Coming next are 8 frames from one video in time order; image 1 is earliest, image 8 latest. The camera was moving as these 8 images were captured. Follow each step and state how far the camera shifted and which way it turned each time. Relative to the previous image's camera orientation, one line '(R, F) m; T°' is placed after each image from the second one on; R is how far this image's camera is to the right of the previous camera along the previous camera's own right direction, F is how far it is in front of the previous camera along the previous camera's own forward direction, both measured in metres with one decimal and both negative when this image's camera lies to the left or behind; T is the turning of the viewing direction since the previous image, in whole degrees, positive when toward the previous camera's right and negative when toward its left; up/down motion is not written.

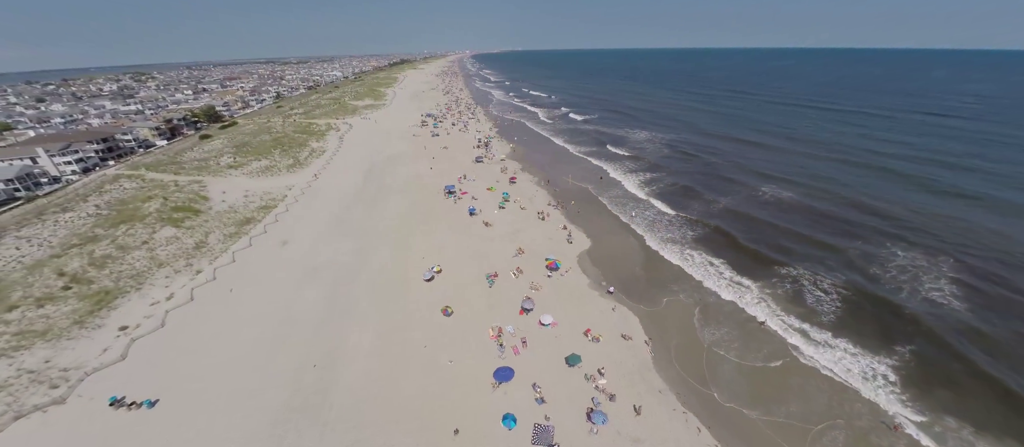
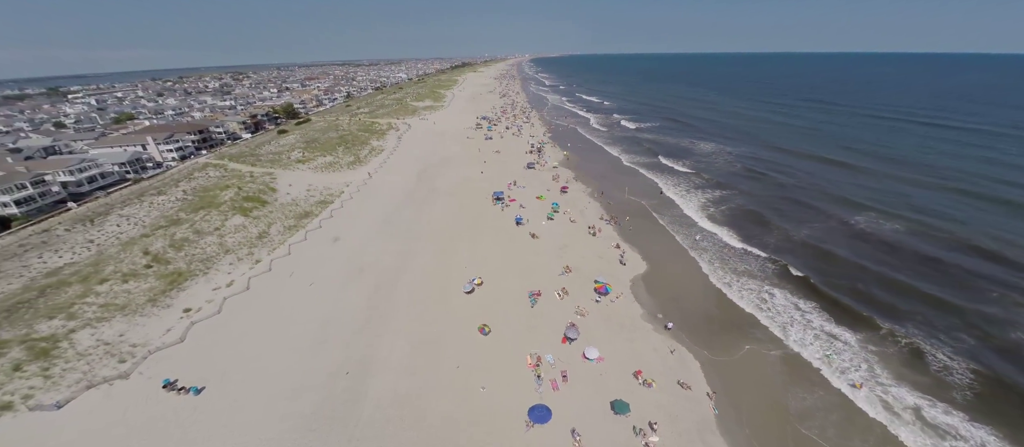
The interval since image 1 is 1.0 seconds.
(-0.3, +1.7) m; -8°
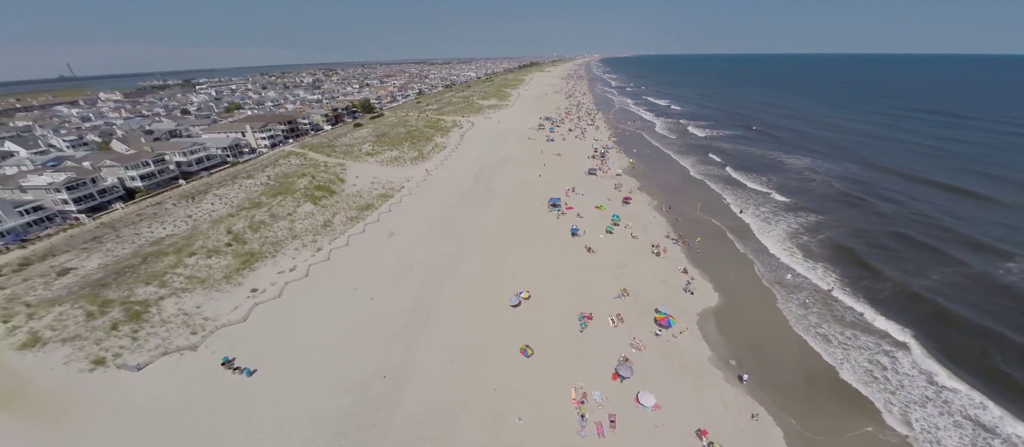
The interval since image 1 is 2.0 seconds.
(-0.2, +1.7) m; -9°
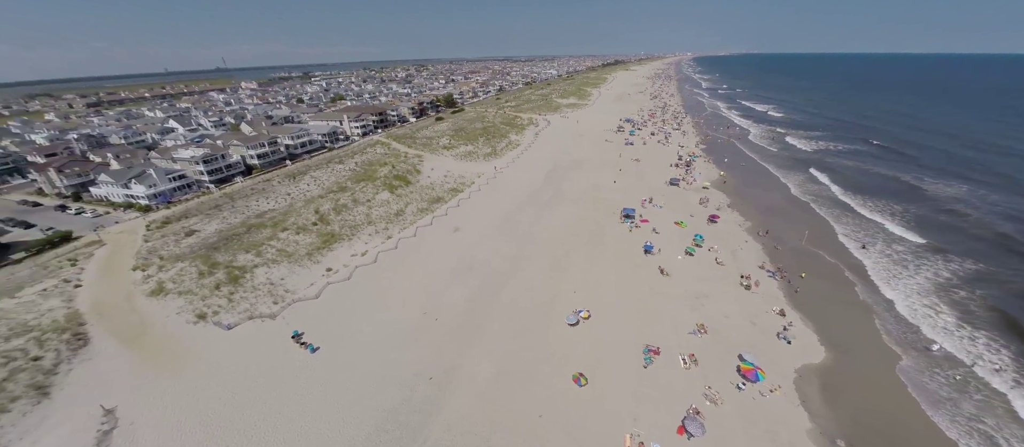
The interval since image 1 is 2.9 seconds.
(-0.2, +1.4) m; -11°
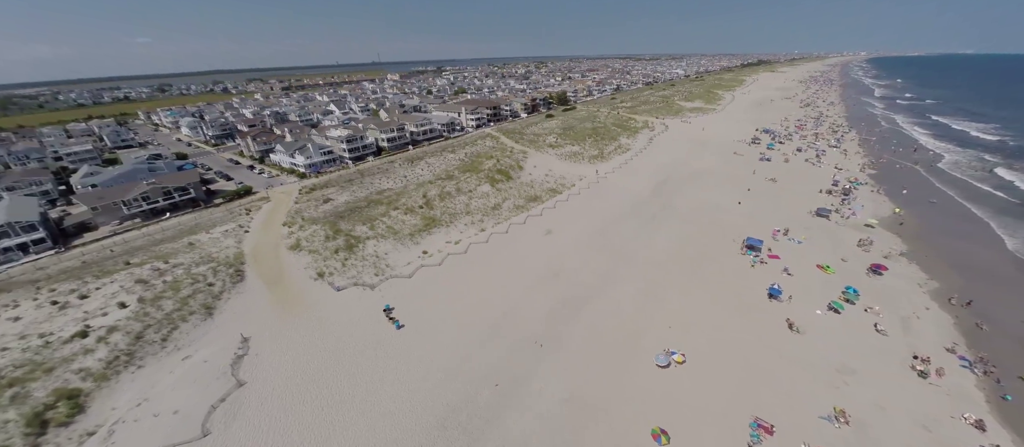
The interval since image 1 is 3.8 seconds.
(-0.2, +1.3) m; -16°
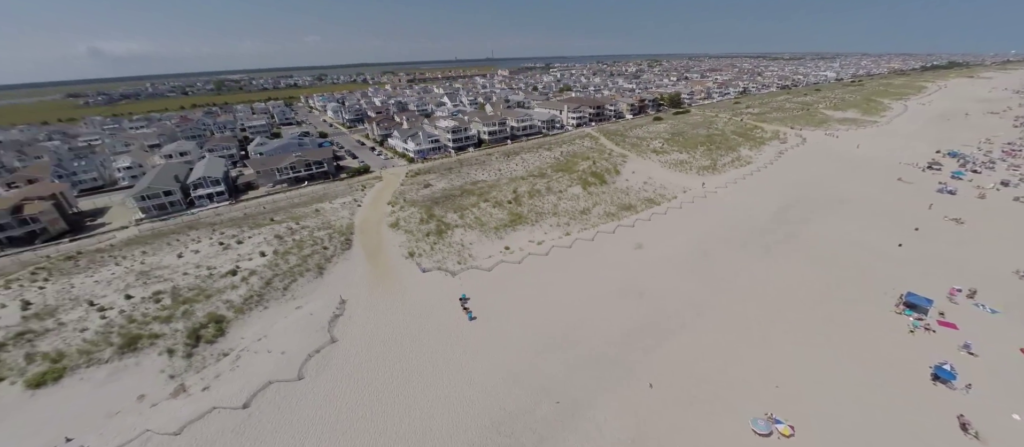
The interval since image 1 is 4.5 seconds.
(-0.1, +0.9) m; -15°
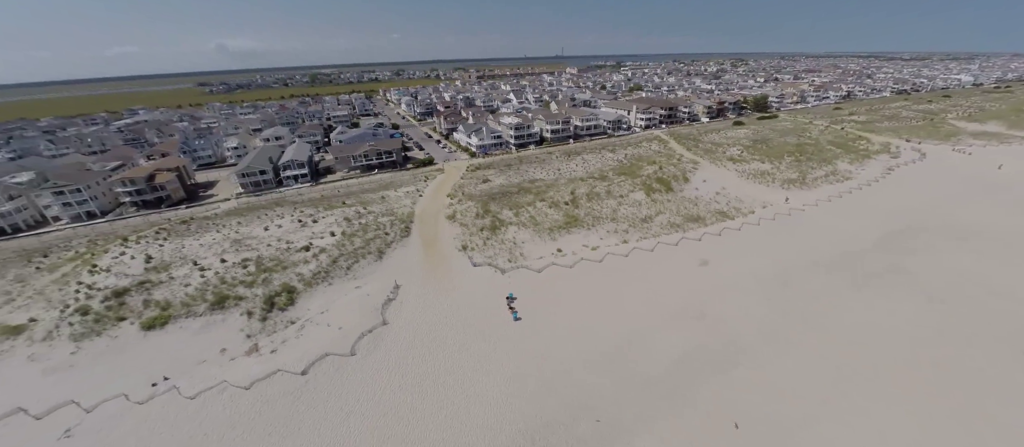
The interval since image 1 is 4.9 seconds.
(-0.1, +0.5) m; -9°
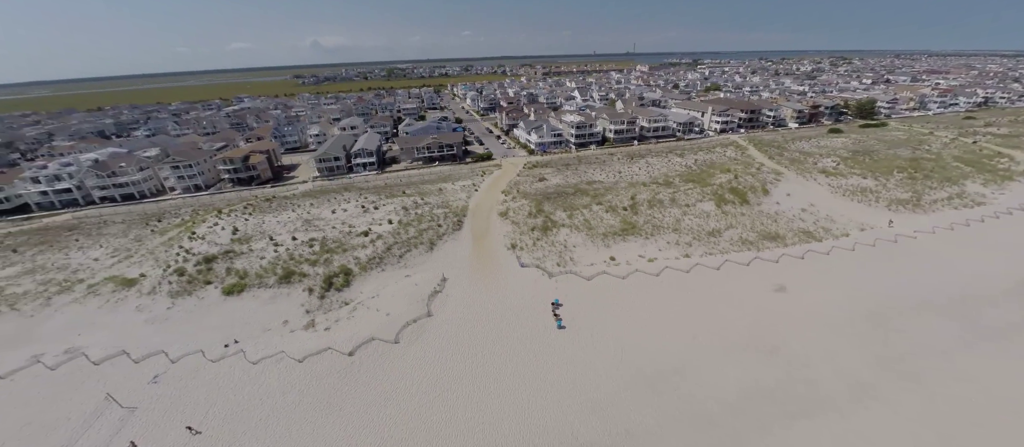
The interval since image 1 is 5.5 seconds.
(0.0, +0.6) m; -9°
